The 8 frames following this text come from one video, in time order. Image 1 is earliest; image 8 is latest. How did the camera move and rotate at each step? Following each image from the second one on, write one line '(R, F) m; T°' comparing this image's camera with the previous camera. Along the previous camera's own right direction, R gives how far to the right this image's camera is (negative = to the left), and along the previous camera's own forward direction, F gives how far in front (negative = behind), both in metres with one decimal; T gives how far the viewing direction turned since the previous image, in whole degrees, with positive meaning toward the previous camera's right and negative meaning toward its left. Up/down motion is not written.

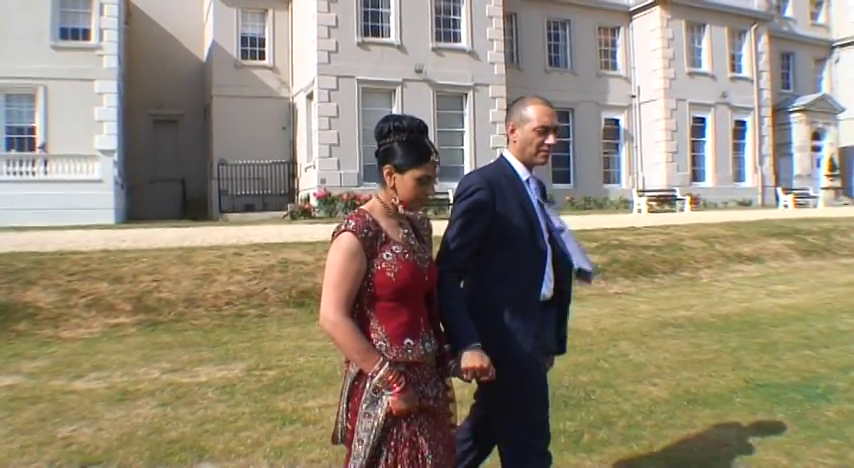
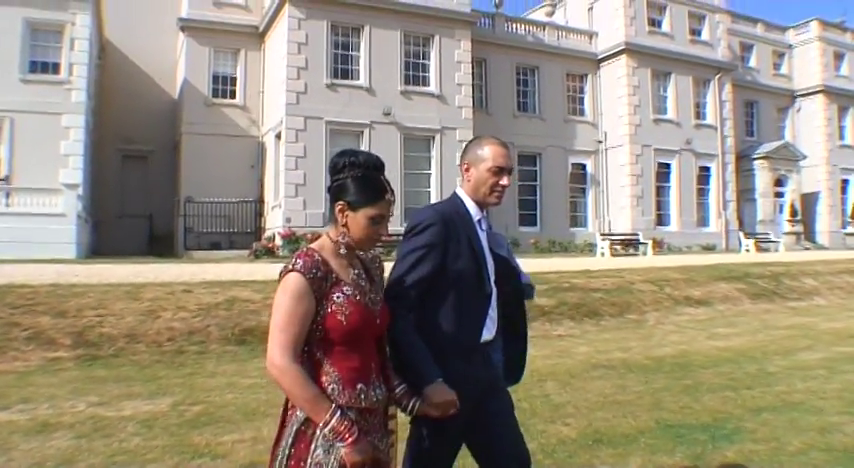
(+0.3, -0.2) m; +1°
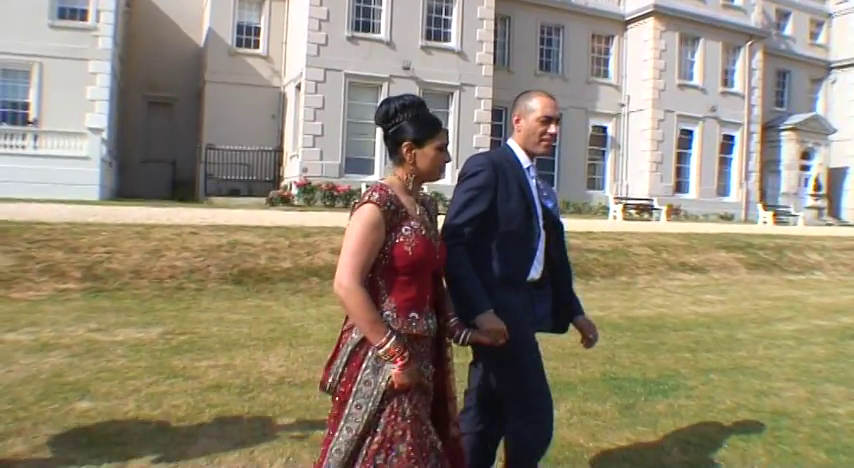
(+0.4, -0.5) m; -2°
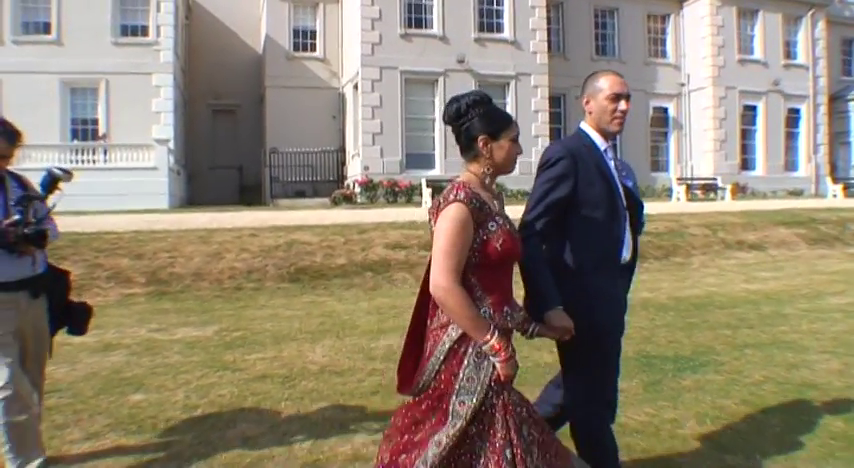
(+0.3, -0.2) m; -5°
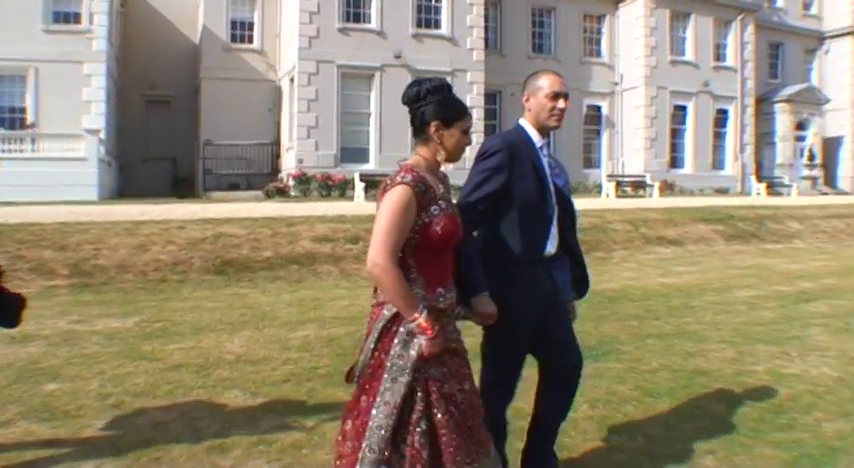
(+0.2, -0.2) m; +4°
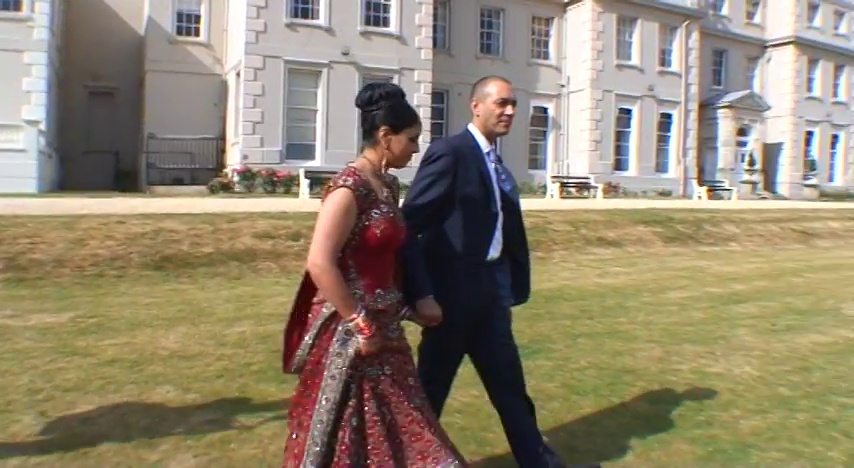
(+0.1, -0.1) m; +3°
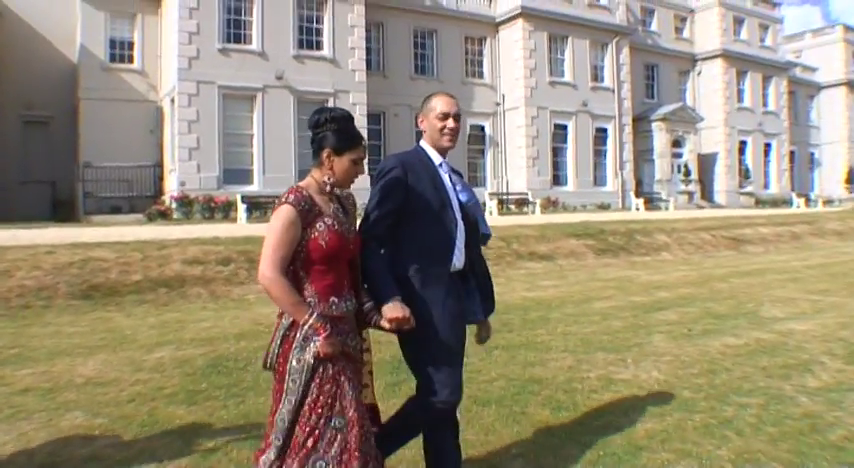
(+0.3, -0.2) m; +3°
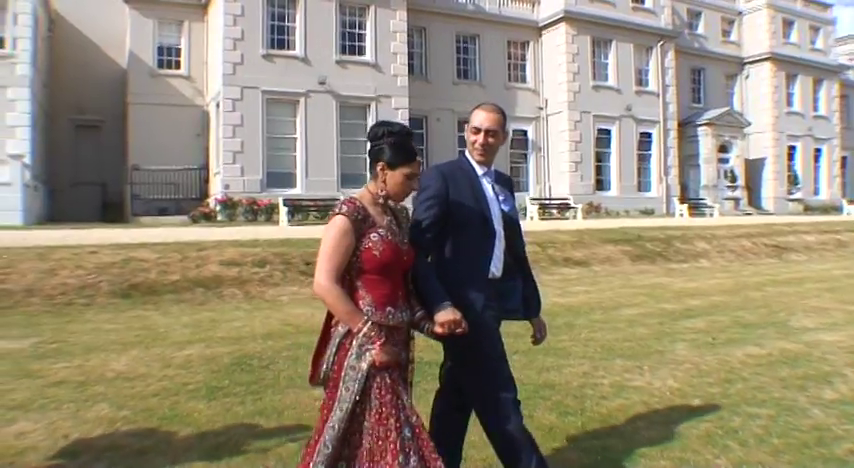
(+0.2, -0.2) m; -3°
